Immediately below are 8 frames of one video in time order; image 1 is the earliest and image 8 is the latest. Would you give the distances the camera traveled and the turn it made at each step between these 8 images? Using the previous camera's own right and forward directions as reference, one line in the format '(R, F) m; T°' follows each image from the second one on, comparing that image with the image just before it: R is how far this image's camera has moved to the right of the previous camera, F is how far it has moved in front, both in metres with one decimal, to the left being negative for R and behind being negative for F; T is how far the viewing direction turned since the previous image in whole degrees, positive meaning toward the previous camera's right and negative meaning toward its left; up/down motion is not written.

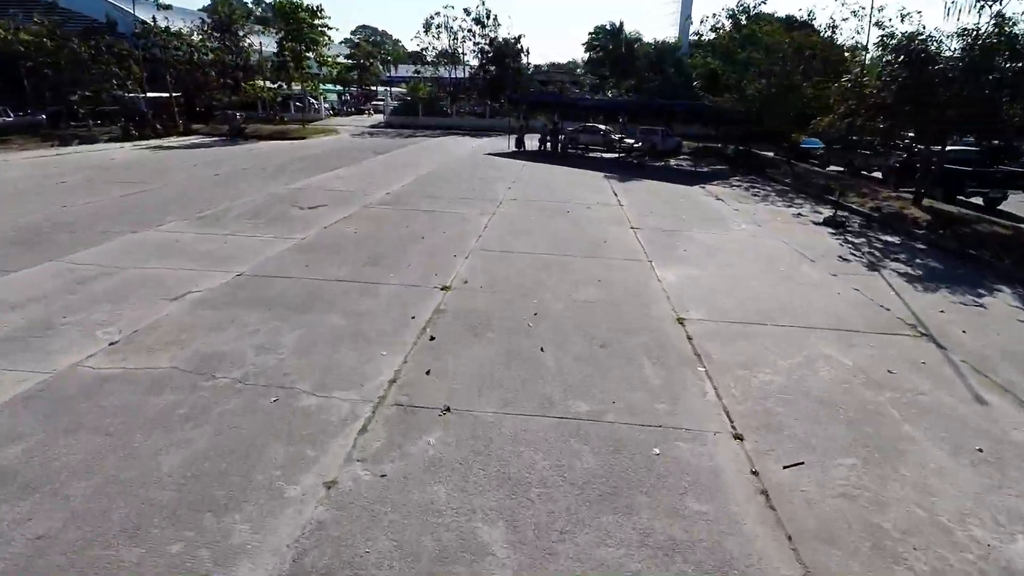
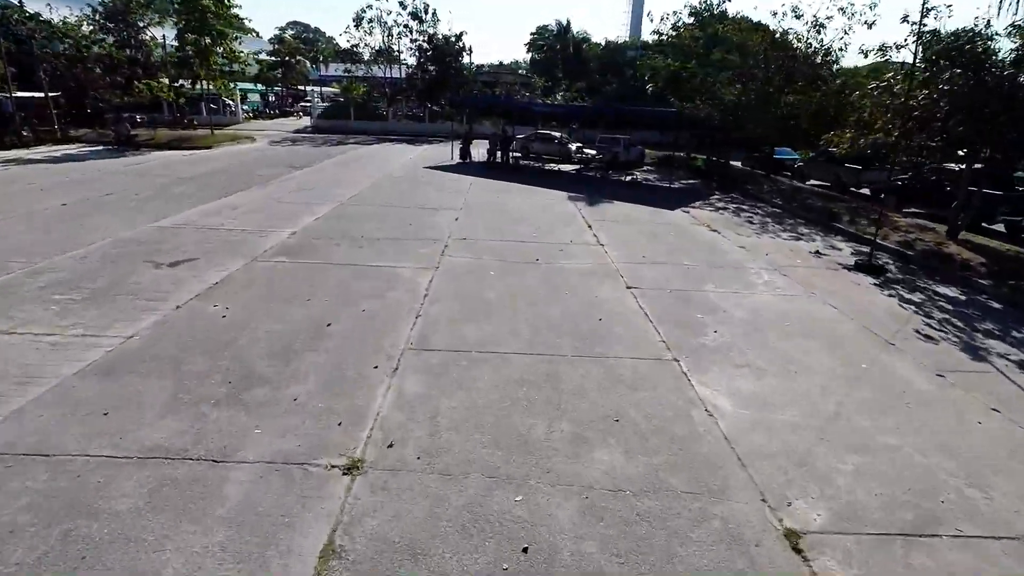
(-0.1, +3.2) m; +5°
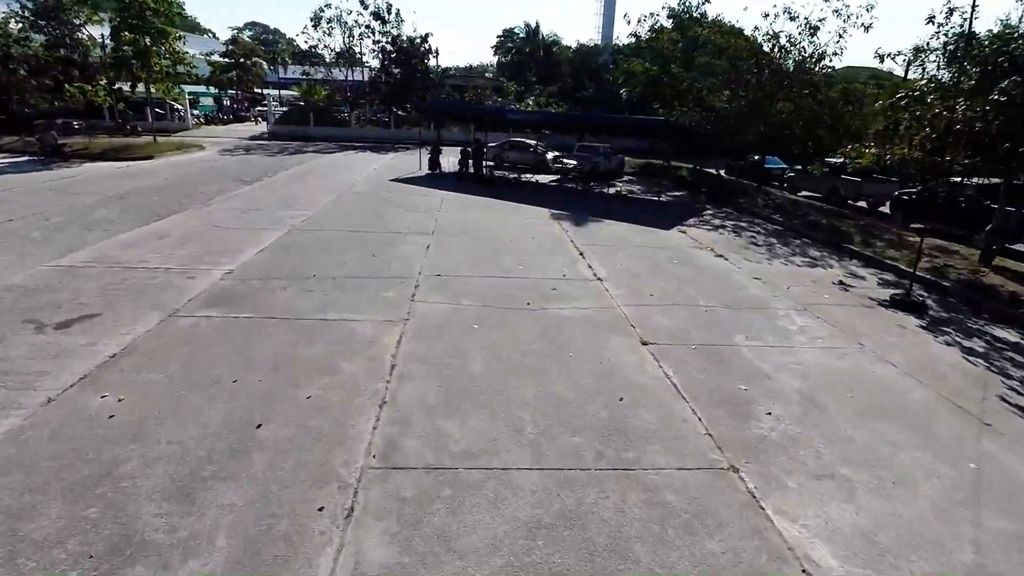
(-0.2, +1.7) m; +3°
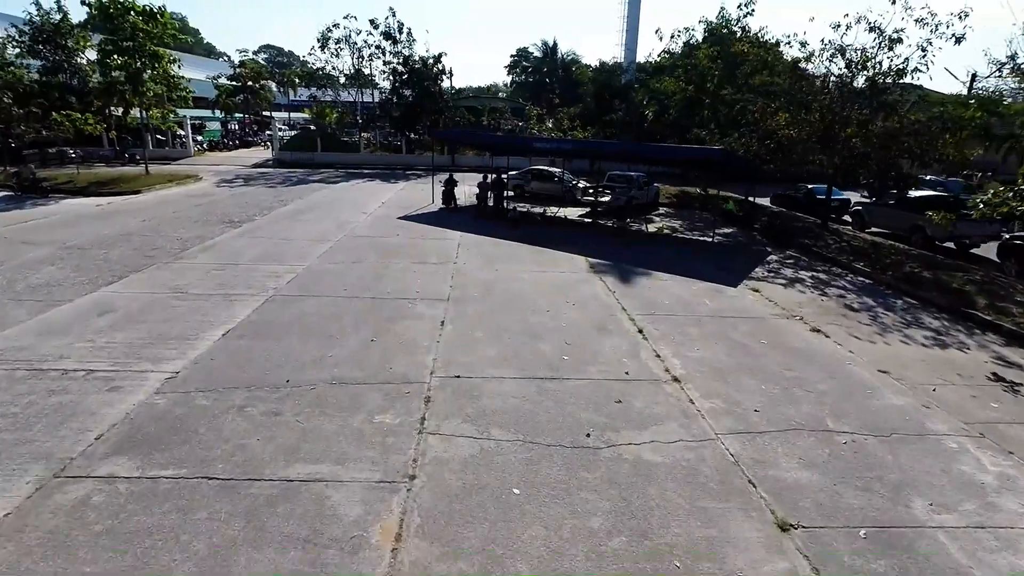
(-0.4, +2.4) m; -1°
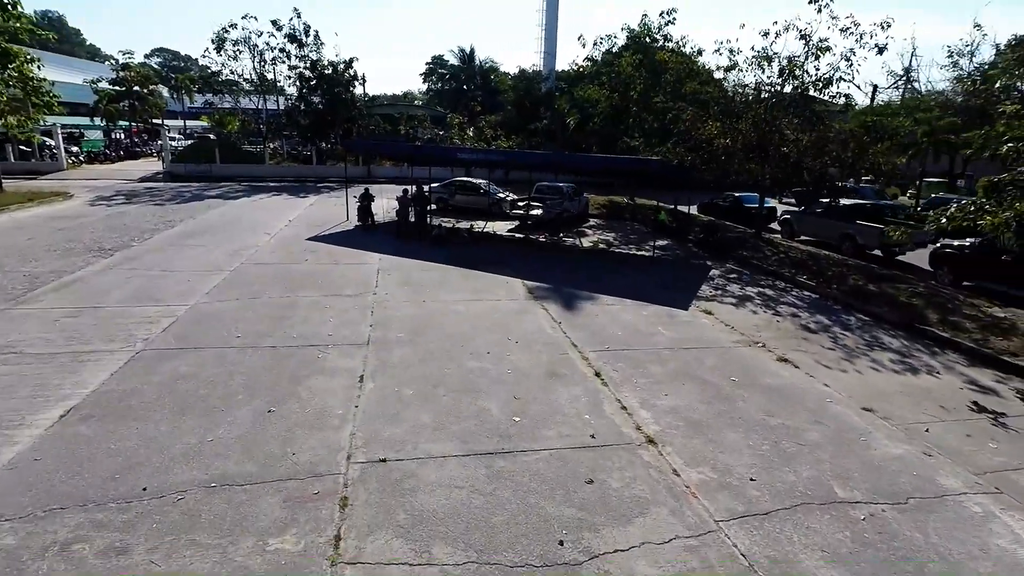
(-0.1, +1.4) m; +8°
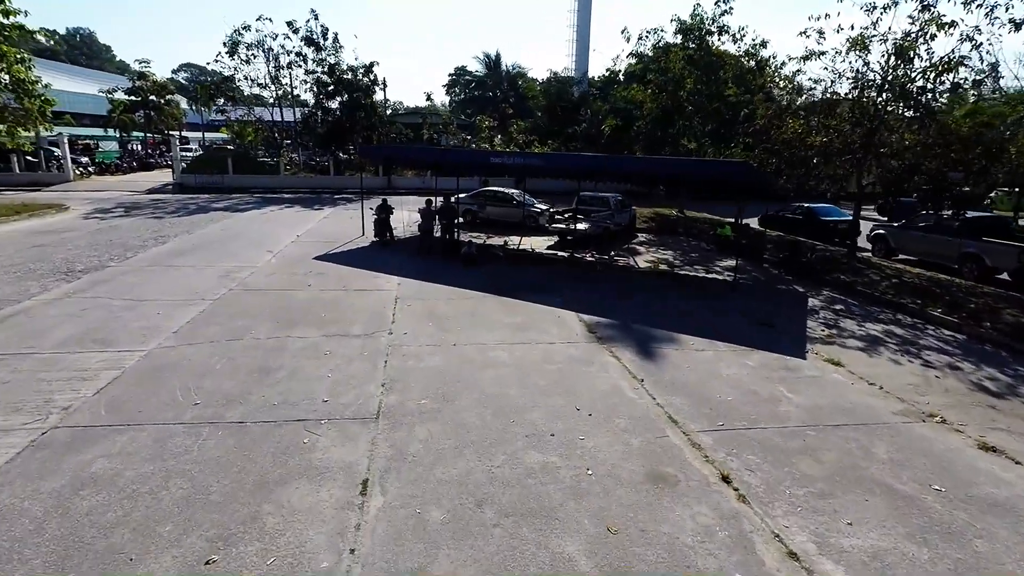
(-0.5, +2.4) m; -2°
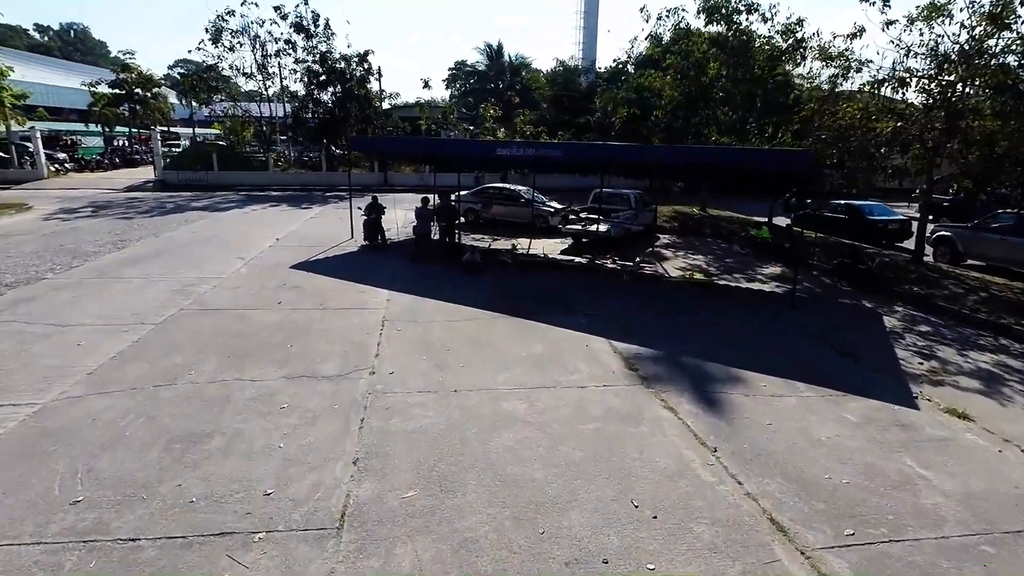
(-0.2, +1.8) m; 0°
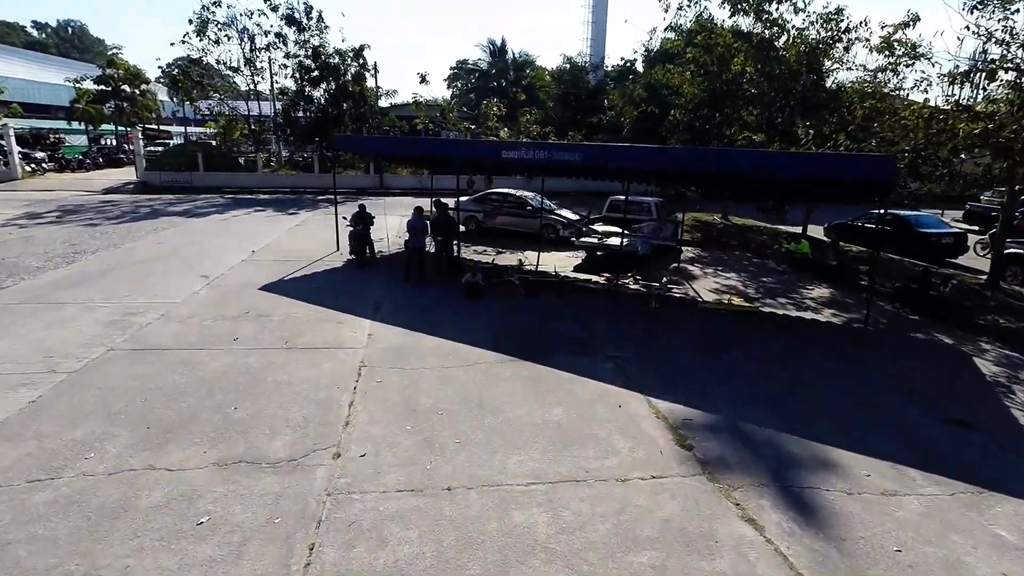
(-0.1, +1.6) m; 0°
